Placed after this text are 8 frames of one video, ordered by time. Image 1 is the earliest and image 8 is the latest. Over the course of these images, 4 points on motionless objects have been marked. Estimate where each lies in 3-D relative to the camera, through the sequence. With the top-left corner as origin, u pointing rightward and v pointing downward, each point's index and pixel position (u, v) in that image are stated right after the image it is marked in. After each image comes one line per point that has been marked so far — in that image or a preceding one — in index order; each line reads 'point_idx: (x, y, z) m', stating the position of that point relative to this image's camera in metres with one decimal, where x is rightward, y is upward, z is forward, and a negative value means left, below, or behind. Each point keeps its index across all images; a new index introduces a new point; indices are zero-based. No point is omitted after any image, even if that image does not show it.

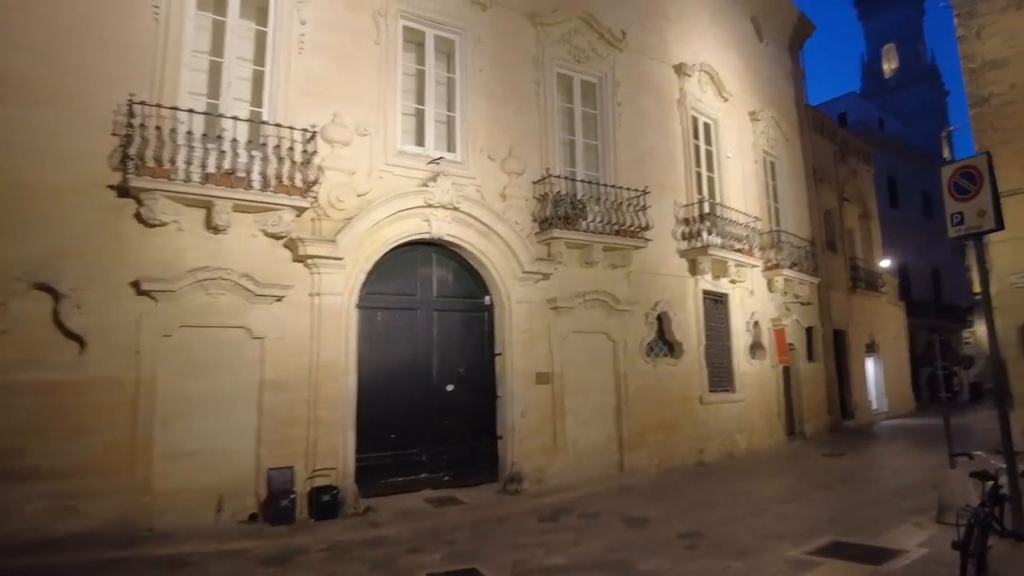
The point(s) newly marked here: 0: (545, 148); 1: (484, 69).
0: (+0.5, +2.2, +10.2) m
1: (-0.4, +3.2, +9.7) m
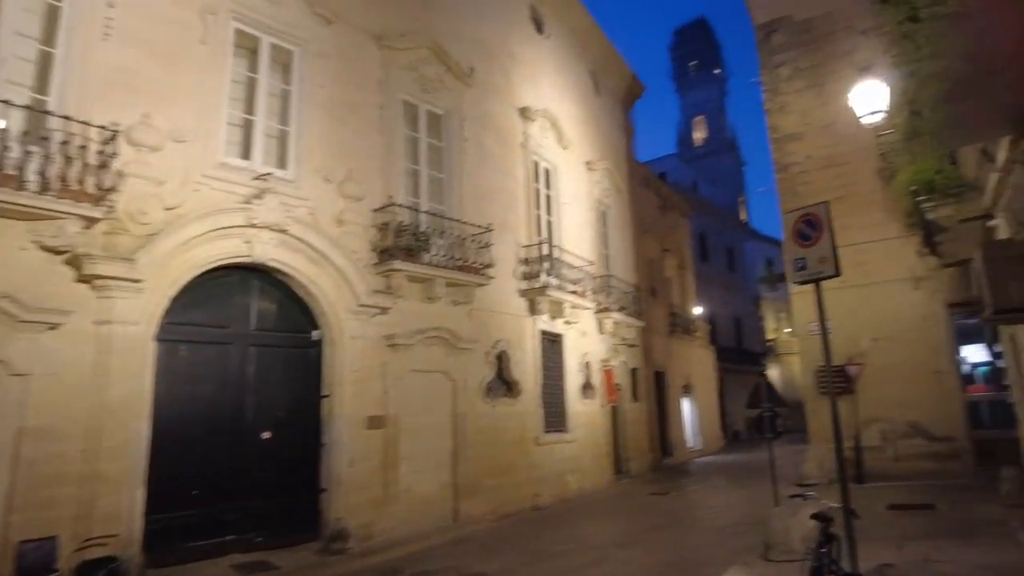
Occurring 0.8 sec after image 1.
0: (-1.8, +1.7, +9.6) m
1: (-2.6, +2.8, +9.0) m
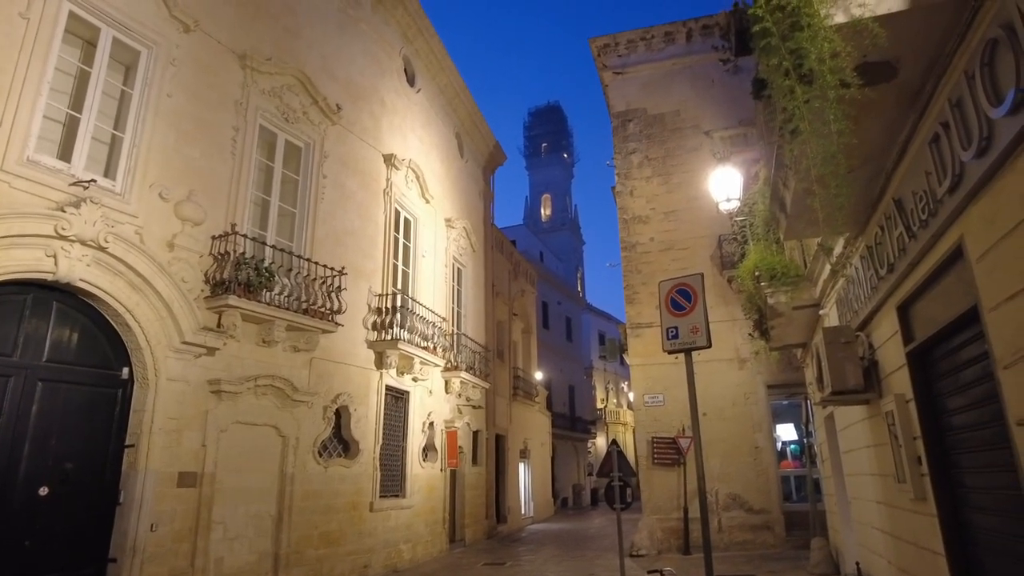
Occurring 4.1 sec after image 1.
0: (-3.7, +1.2, +8.8) m
1: (-4.2, +2.4, +8.1) m
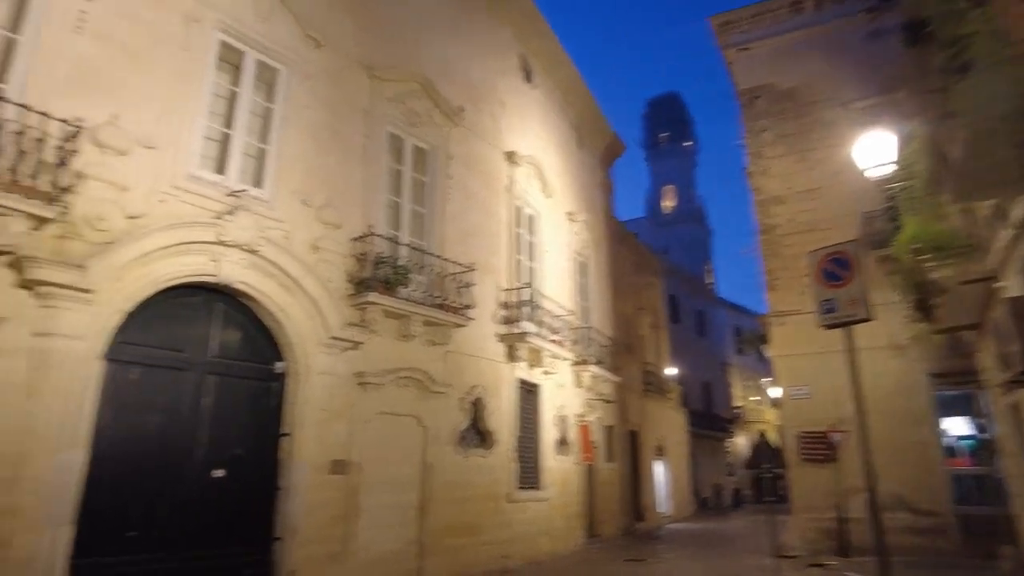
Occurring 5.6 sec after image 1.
0: (-2.0, +1.2, +9.2) m
1: (-2.7, +2.4, +8.7) m
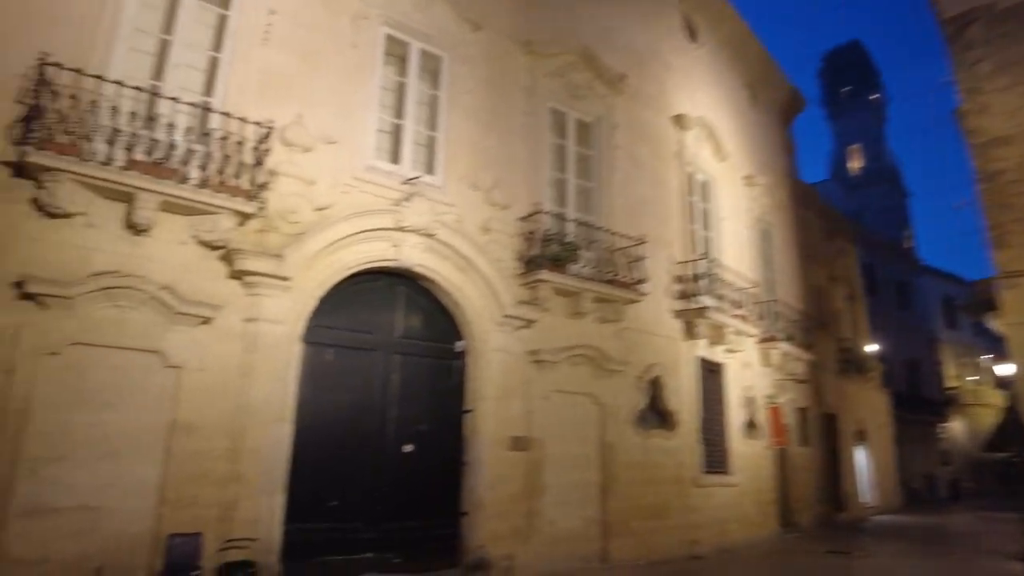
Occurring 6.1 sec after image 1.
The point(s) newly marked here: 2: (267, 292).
0: (+0.3, +1.5, +9.1) m
1: (-0.5, +2.6, +8.7) m
2: (-2.4, 0.0, +6.5) m
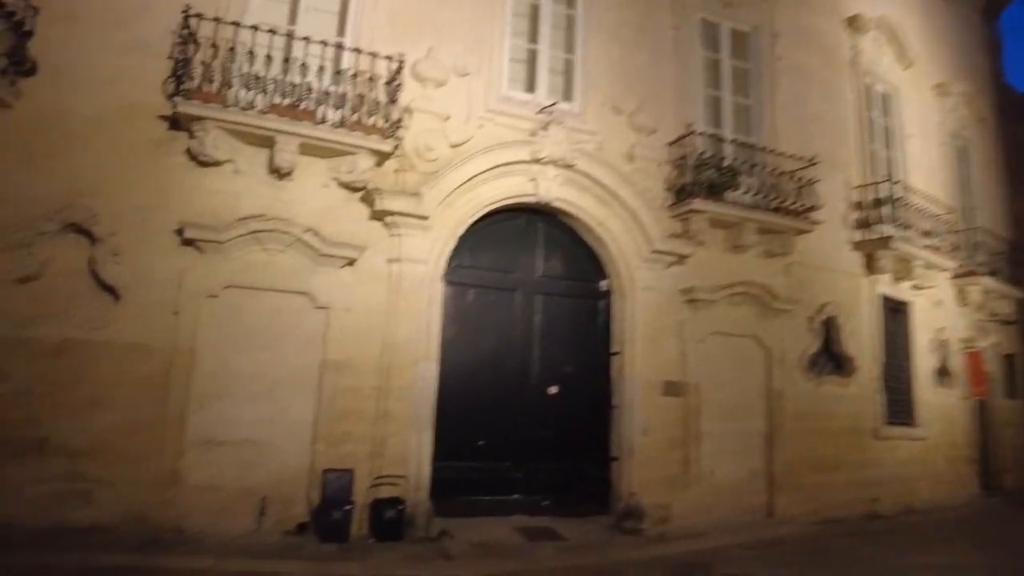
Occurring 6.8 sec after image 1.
0: (+2.2, +2.3, +8.2) m
1: (+1.2, +3.4, +8.0) m
2: (-1.0, +0.6, +6.4) m
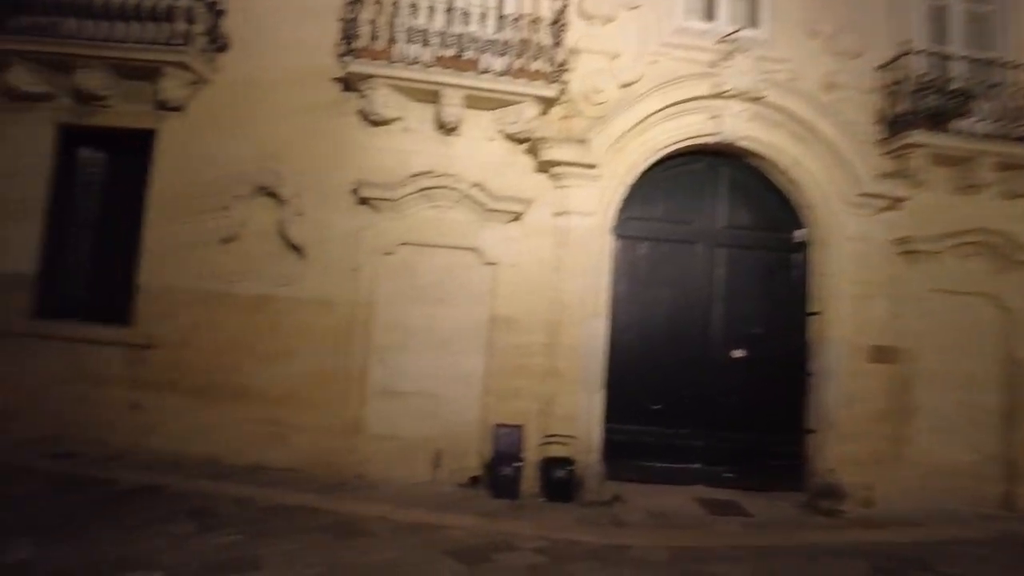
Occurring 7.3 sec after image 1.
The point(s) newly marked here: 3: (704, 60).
0: (+4.1, +2.9, +6.9) m
1: (+3.1, +3.9, +6.8) m
2: (+0.6, +1.0, +6.0) m
3: (+1.9, +2.2, +6.4) m
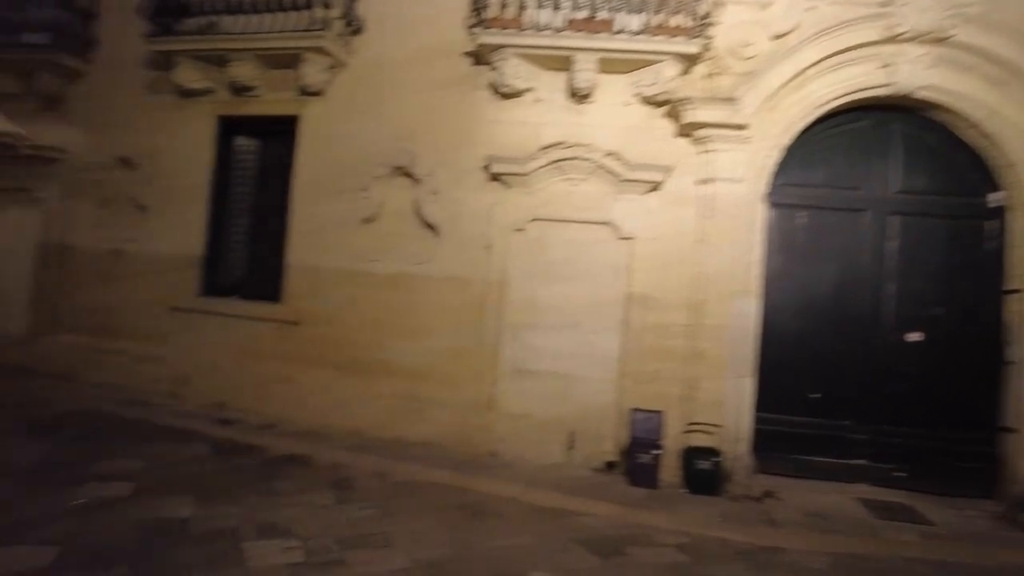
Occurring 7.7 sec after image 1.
0: (+5.3, +3.1, +5.5) m
1: (+4.3, +4.2, +5.7) m
2: (+1.7, +1.2, +5.5) m
3: (+3.1, +2.4, +5.5) m
